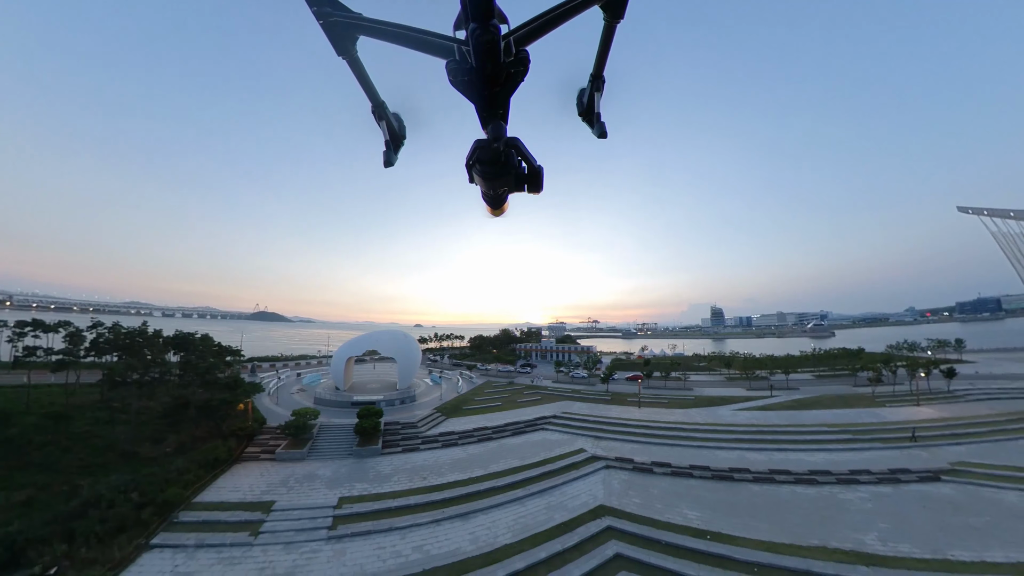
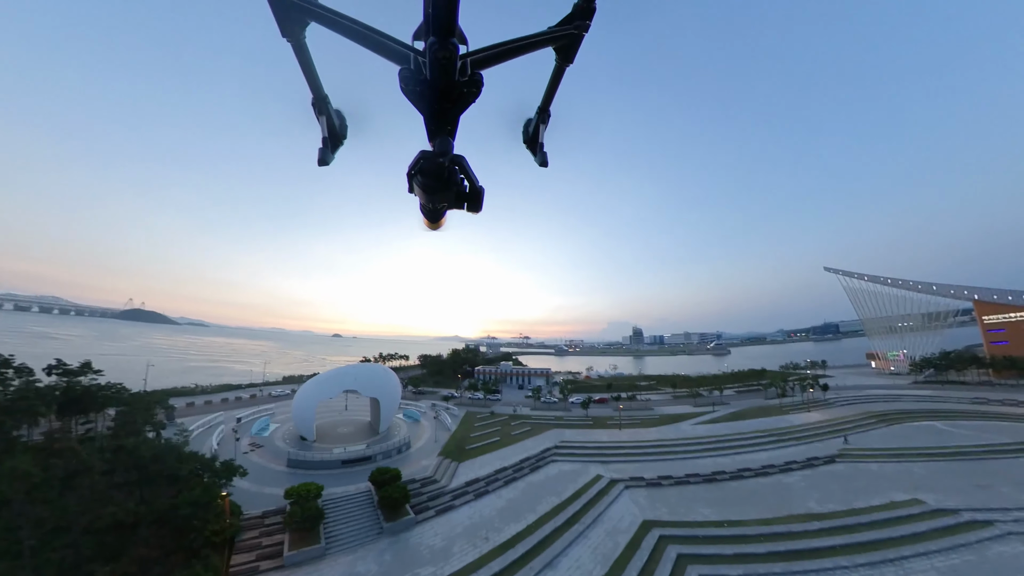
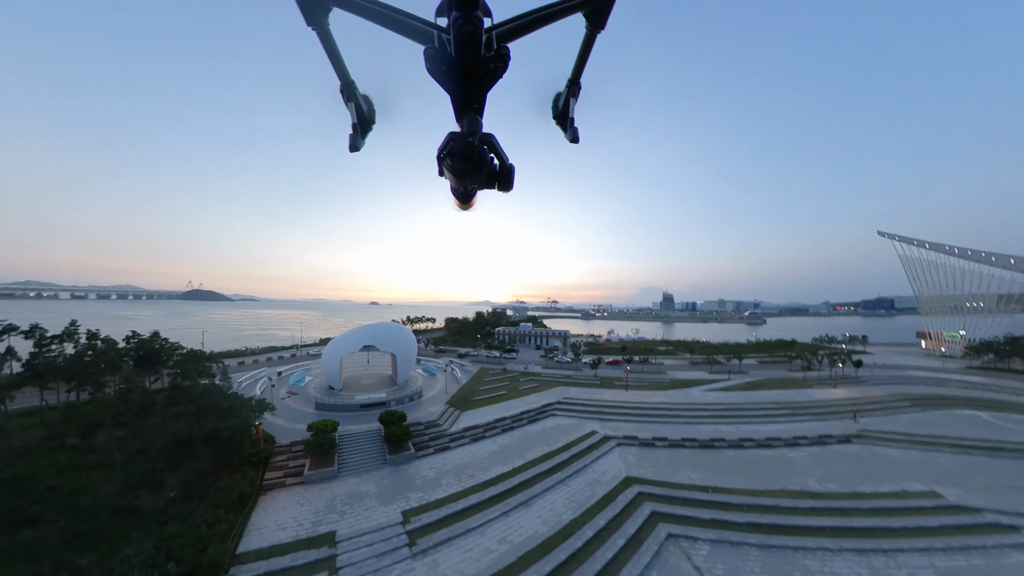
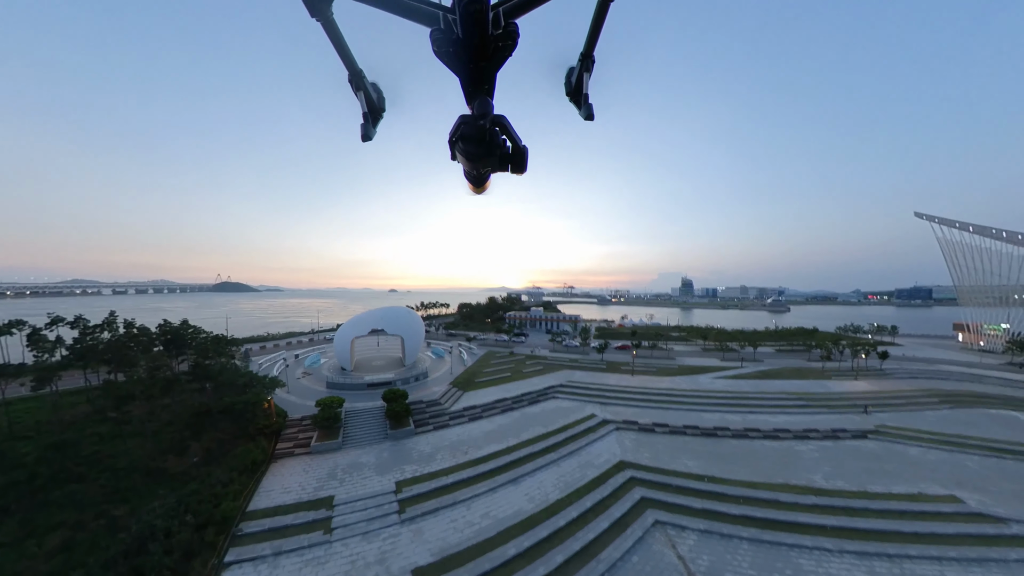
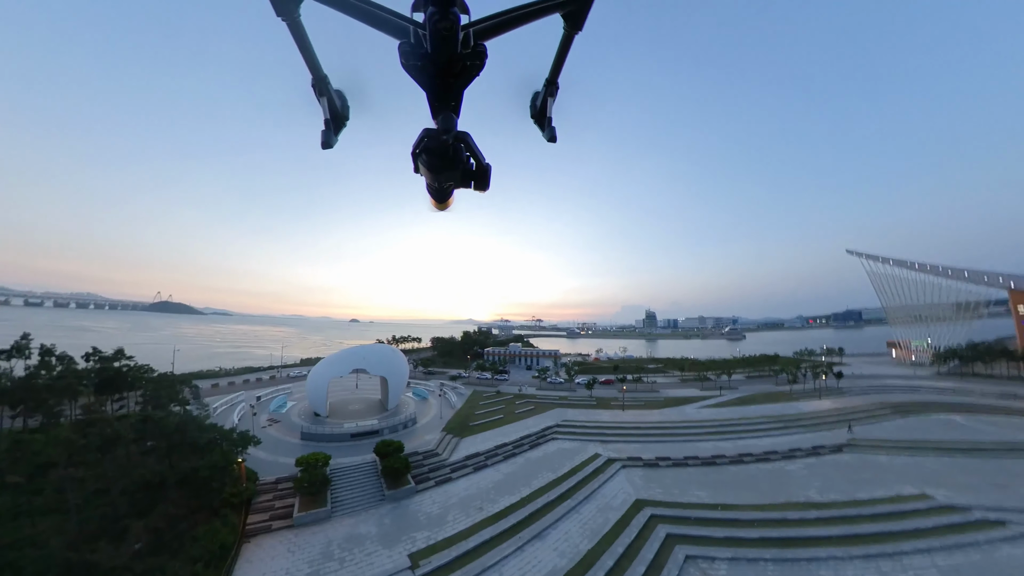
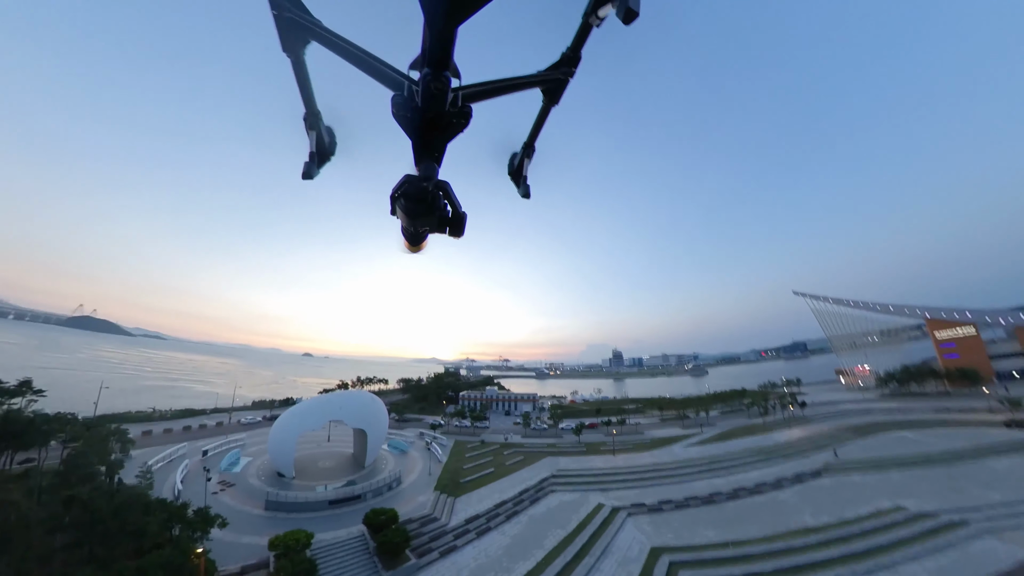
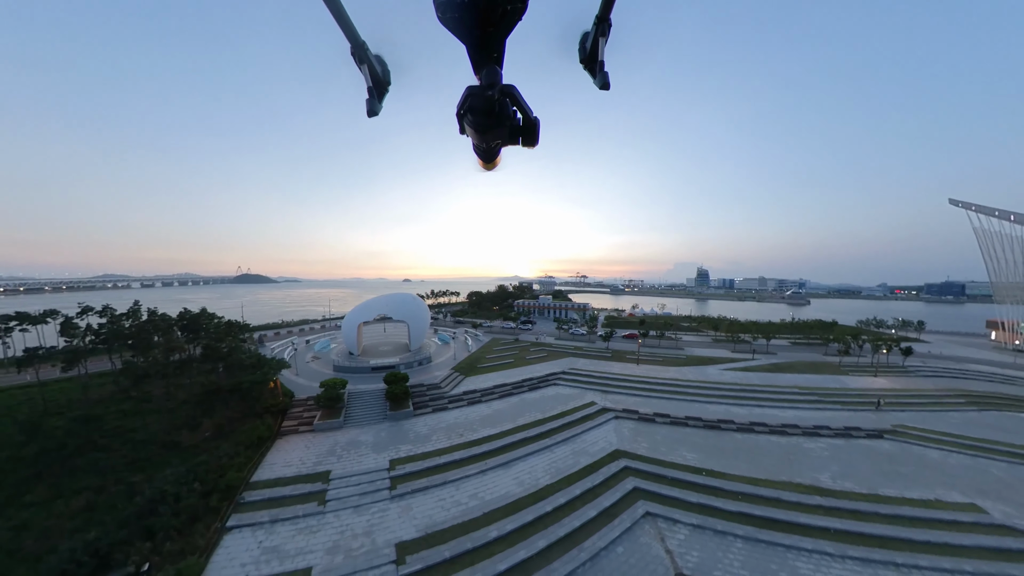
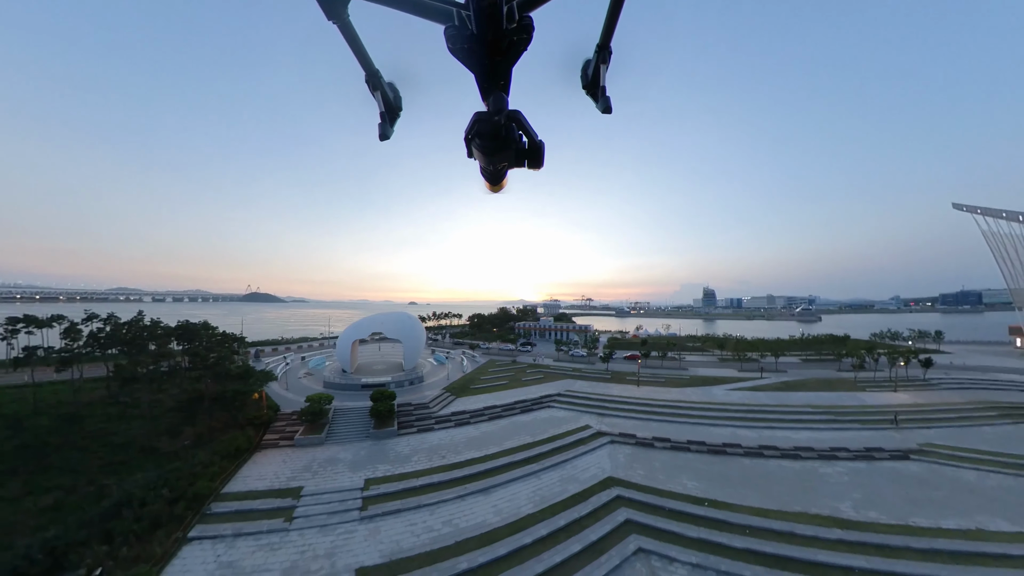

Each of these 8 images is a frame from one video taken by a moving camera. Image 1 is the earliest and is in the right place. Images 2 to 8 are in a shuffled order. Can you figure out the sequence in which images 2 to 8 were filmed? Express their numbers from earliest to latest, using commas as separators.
8, 7, 4, 3, 5, 2, 6
